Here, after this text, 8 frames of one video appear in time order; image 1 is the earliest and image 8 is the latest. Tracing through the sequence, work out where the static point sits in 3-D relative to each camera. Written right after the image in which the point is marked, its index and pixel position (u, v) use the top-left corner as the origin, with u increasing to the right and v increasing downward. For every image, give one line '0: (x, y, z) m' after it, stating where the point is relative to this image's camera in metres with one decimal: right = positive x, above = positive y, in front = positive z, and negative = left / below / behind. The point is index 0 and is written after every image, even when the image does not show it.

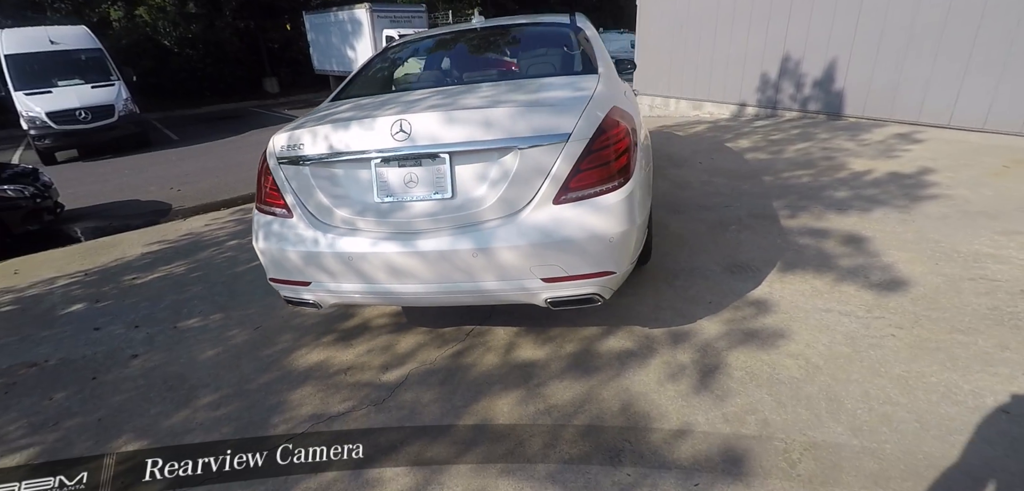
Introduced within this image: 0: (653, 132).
0: (+1.5, +1.3, +6.6) m
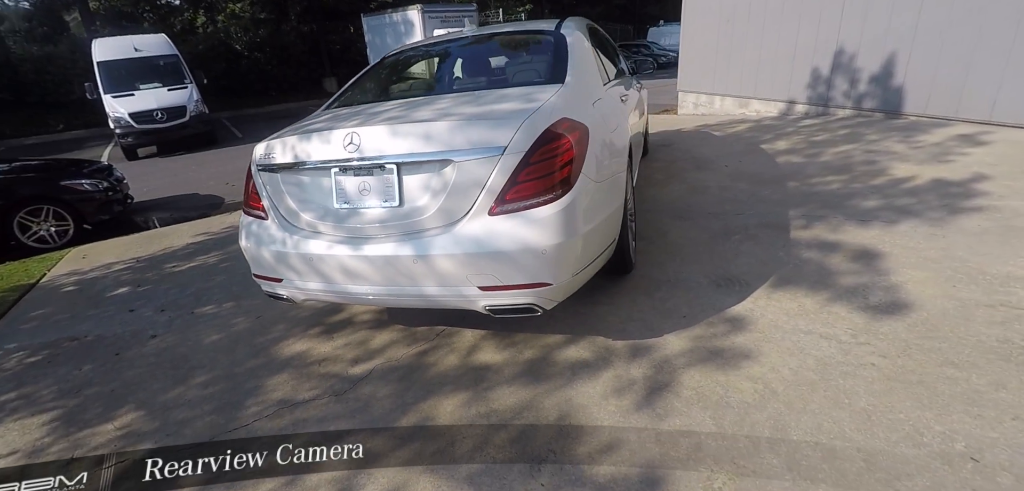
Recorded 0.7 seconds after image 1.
0: (+1.9, +1.2, +6.4) m
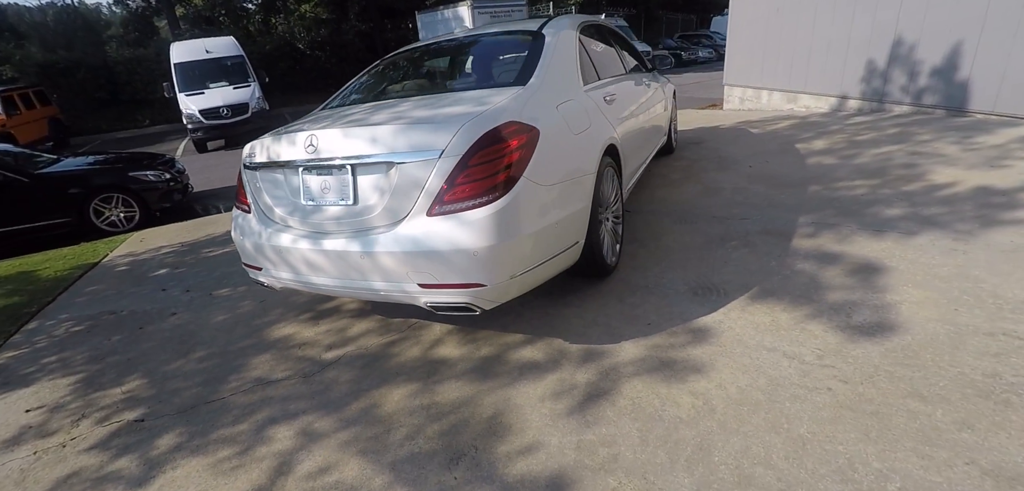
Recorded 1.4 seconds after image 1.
0: (+2.2, +1.2, +6.1) m
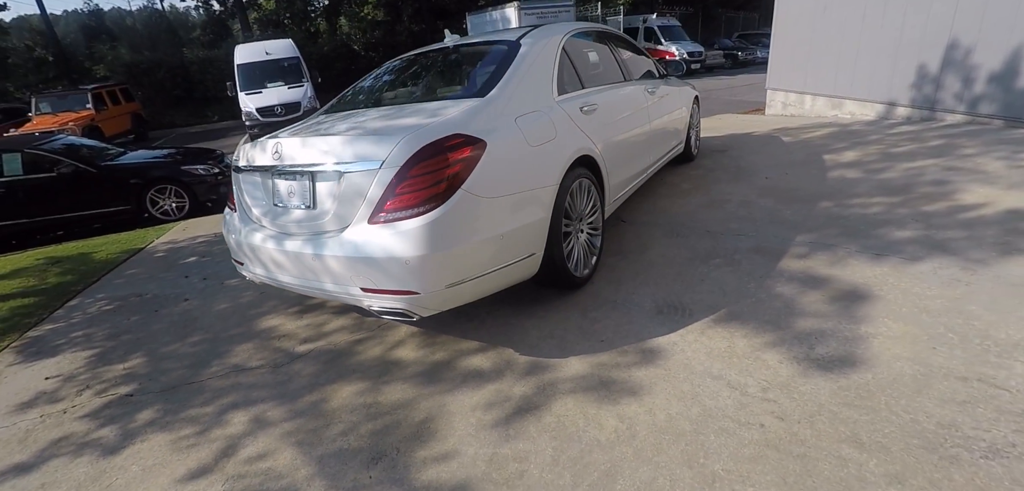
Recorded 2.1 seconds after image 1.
0: (+2.4, +1.1, +5.8) m
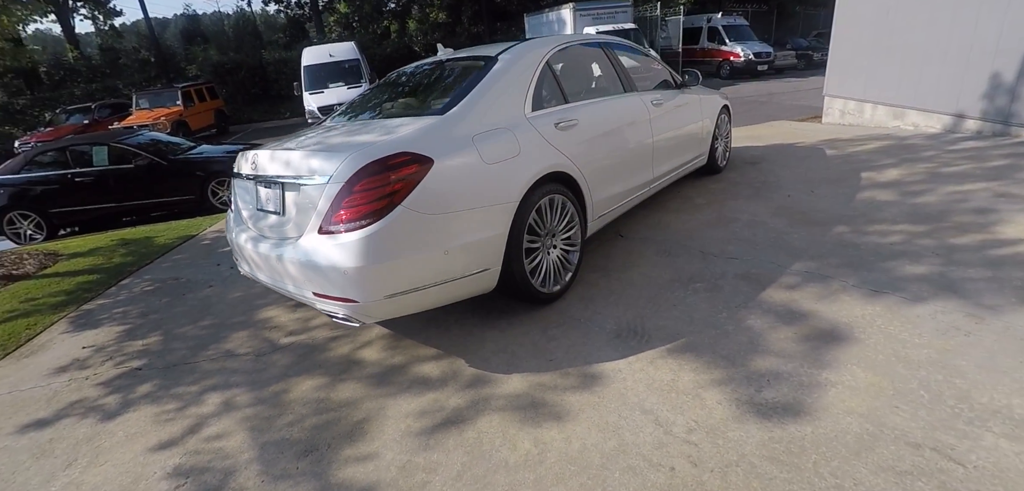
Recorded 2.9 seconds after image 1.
0: (+2.6, +0.9, +5.3) m
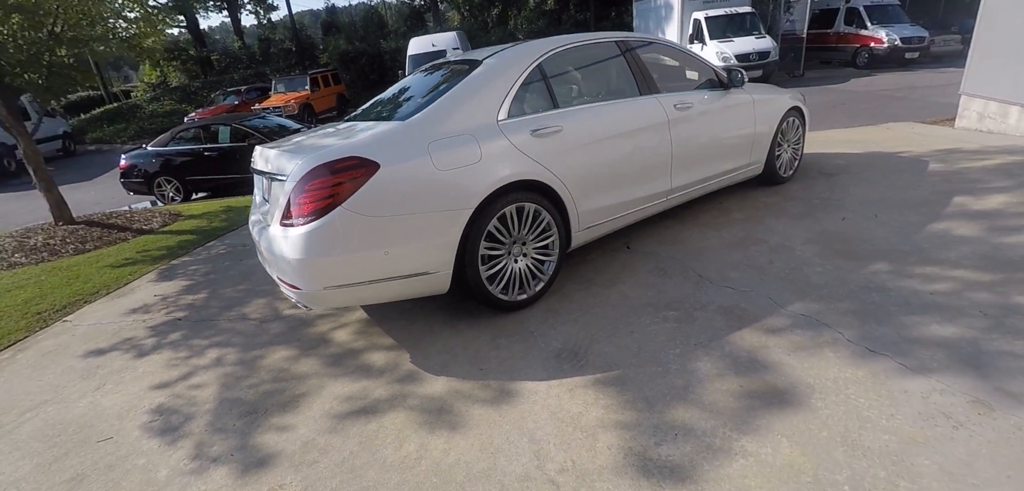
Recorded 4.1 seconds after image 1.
0: (+2.9, +0.6, +4.4) m
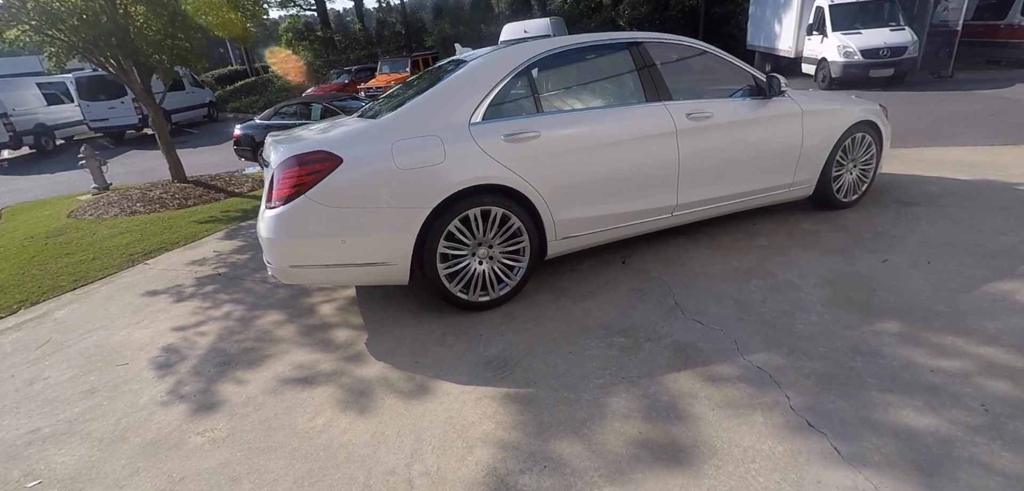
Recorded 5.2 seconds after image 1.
0: (+3.0, +0.3, +3.6) m
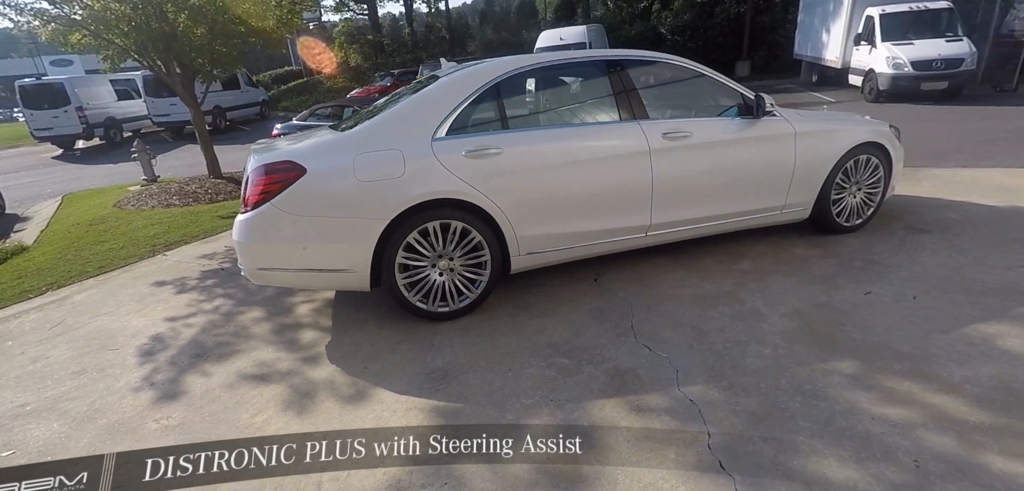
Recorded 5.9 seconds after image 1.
0: (+2.8, +0.1, +3.3) m
